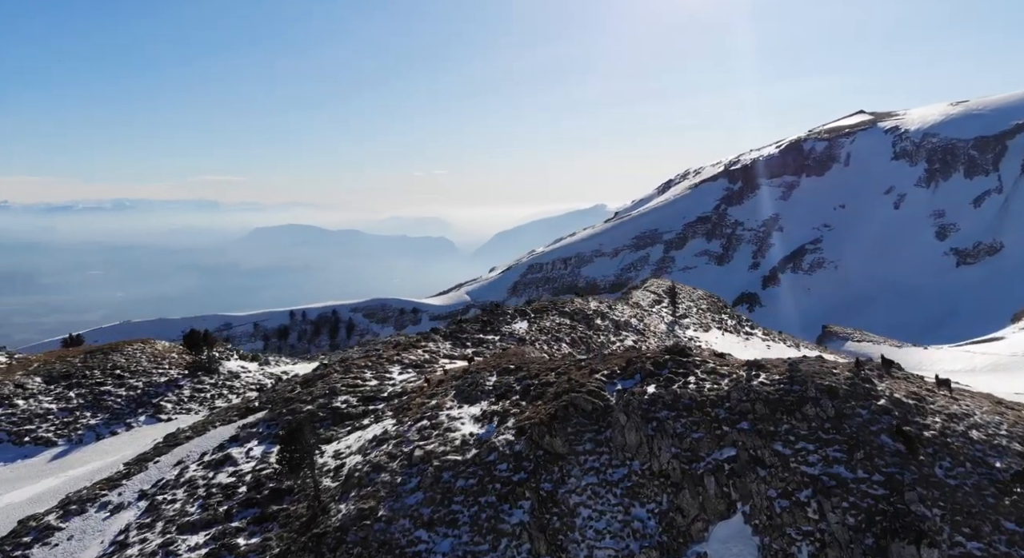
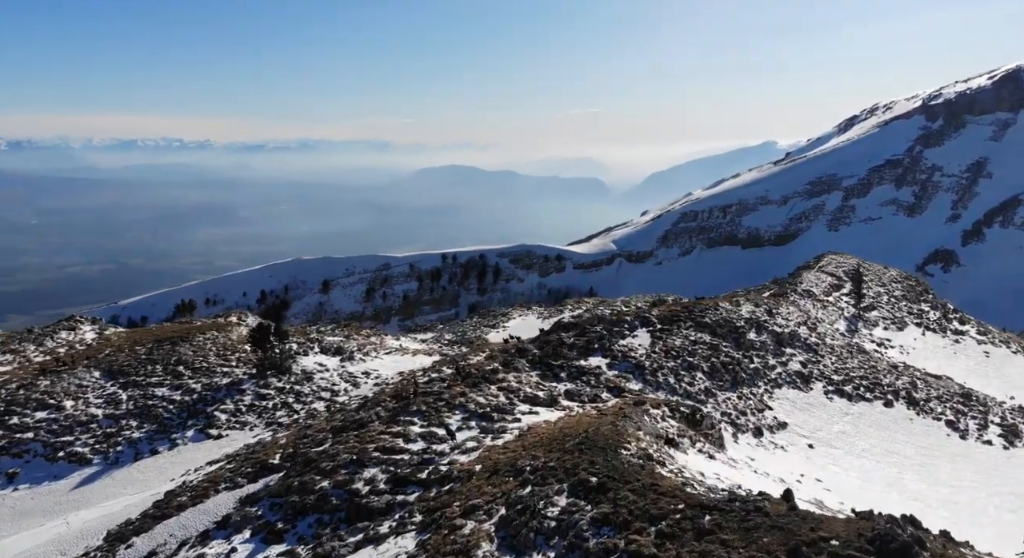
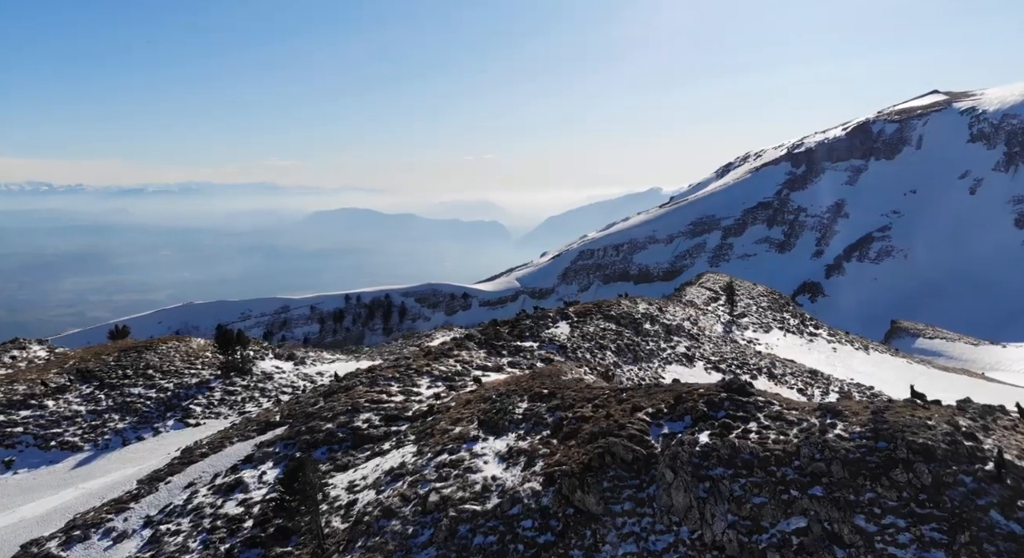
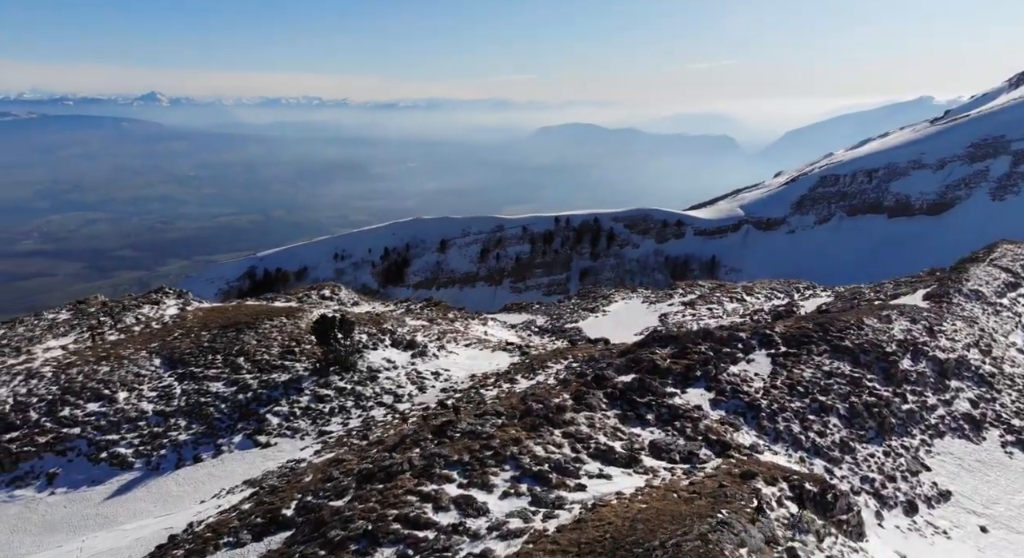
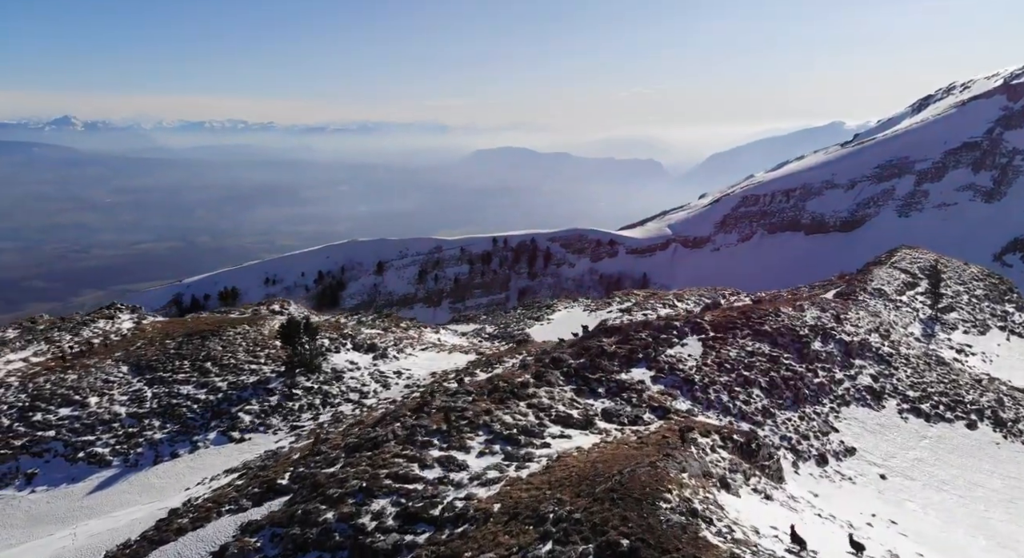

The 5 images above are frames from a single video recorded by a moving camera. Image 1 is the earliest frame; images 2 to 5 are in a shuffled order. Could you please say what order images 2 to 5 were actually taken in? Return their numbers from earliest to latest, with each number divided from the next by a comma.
3, 2, 5, 4
